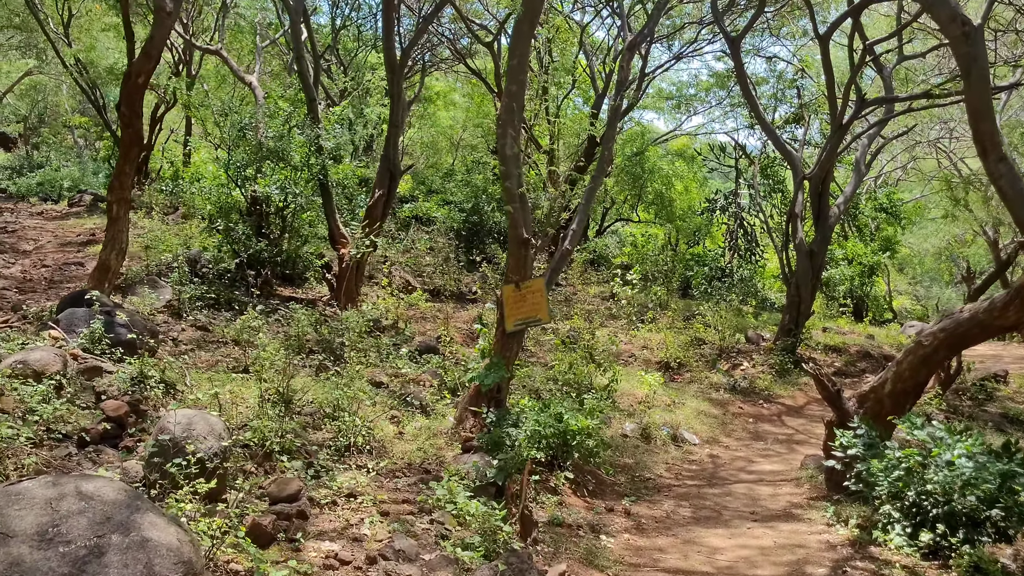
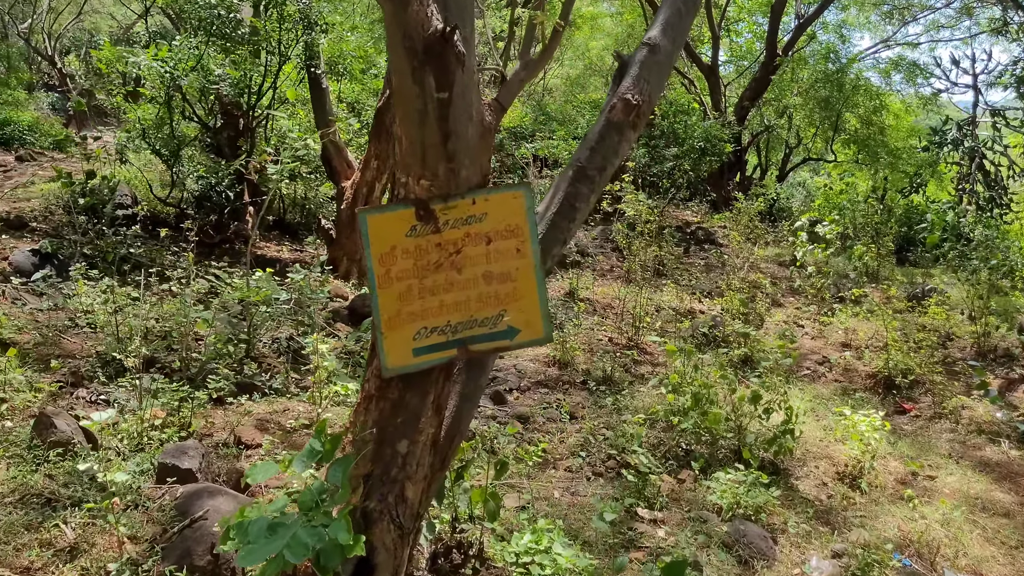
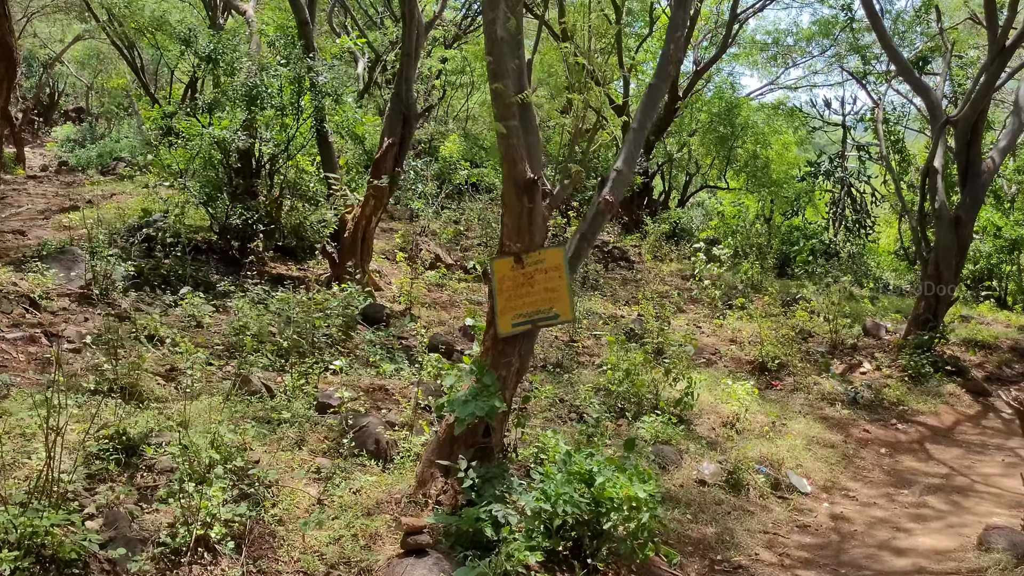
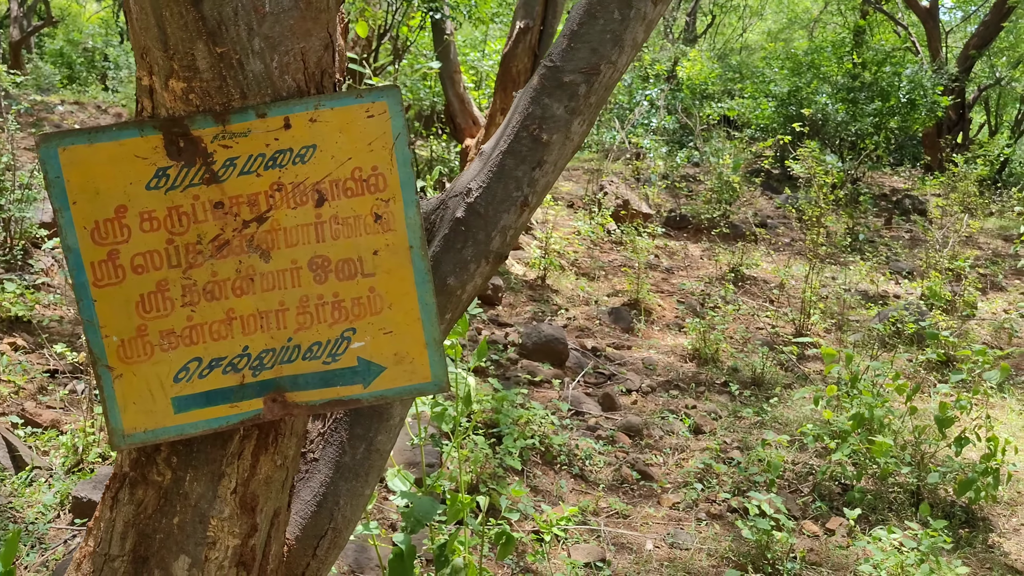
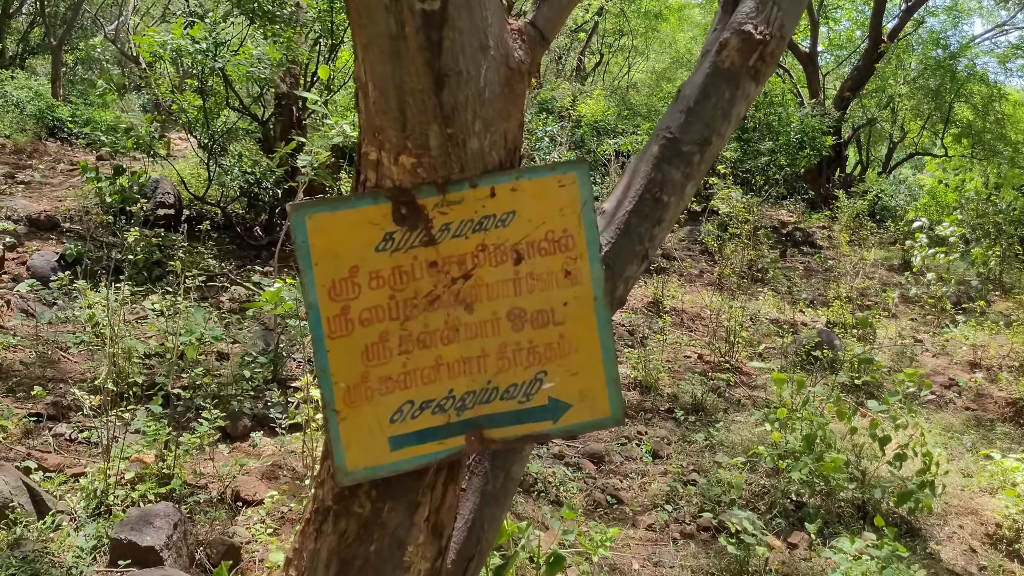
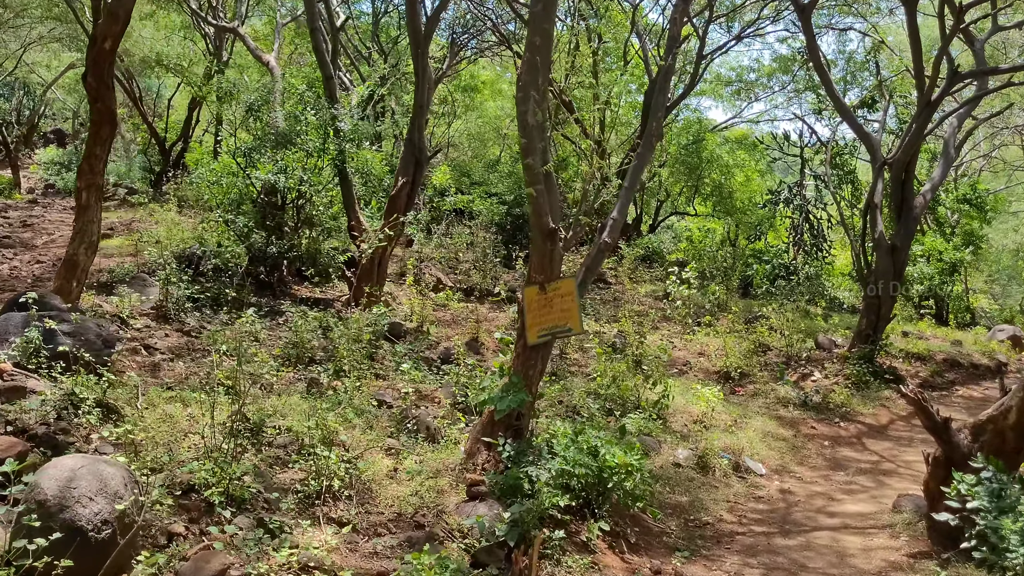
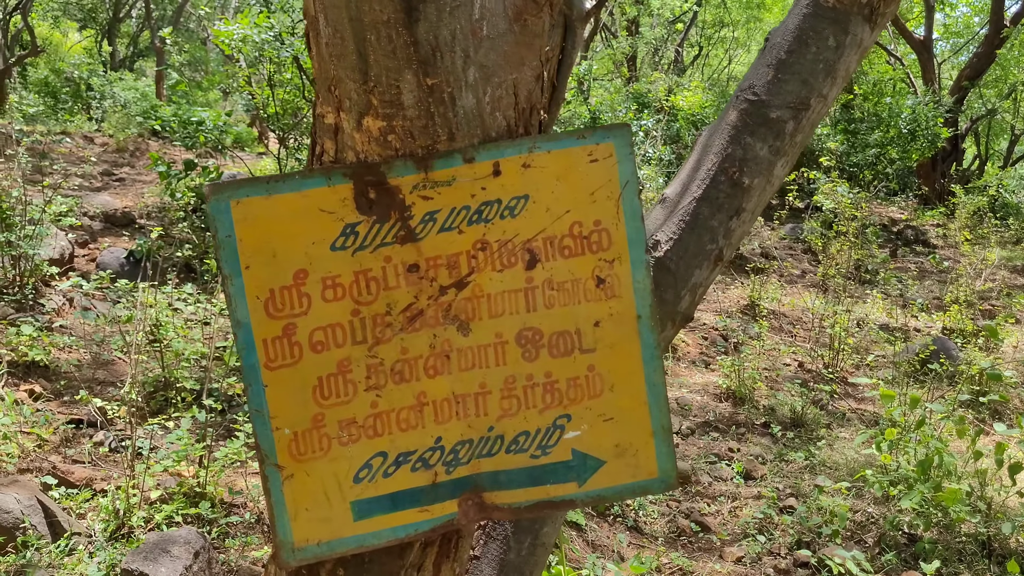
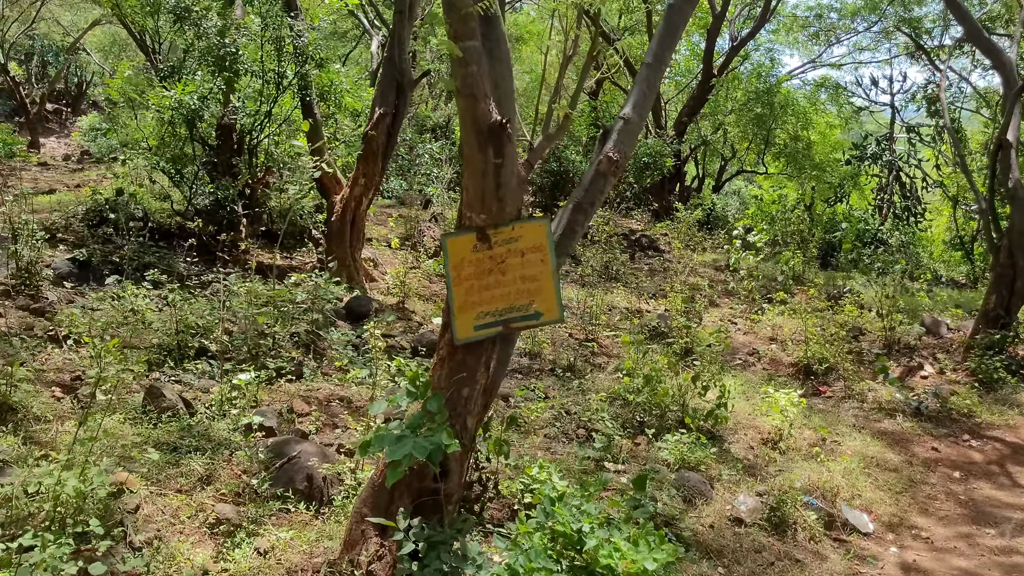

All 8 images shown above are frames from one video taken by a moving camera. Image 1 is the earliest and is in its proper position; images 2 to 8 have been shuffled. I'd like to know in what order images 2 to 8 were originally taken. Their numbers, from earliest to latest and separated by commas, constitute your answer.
6, 3, 8, 2, 5, 7, 4
